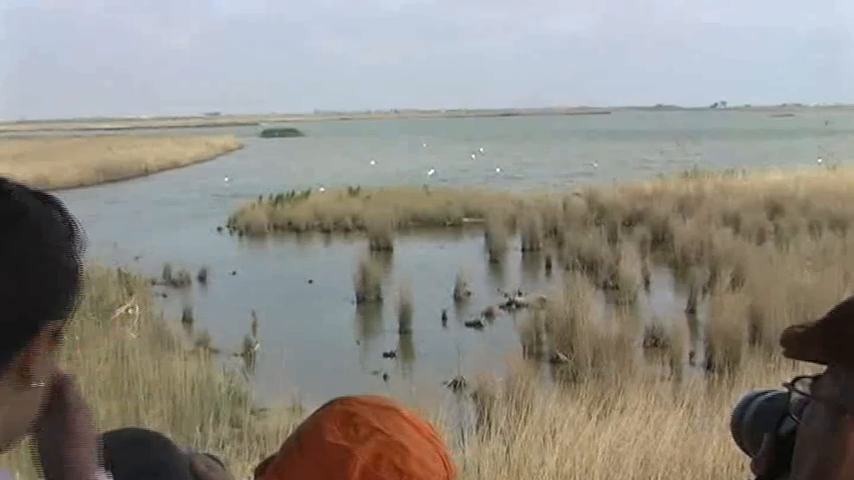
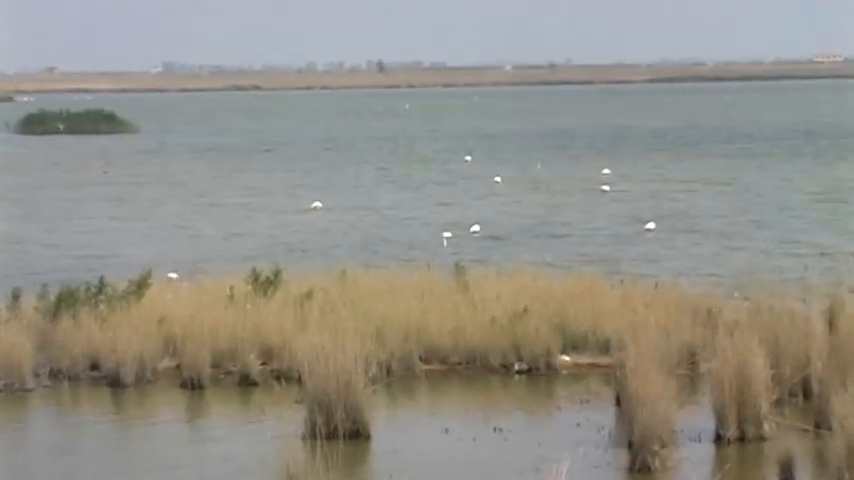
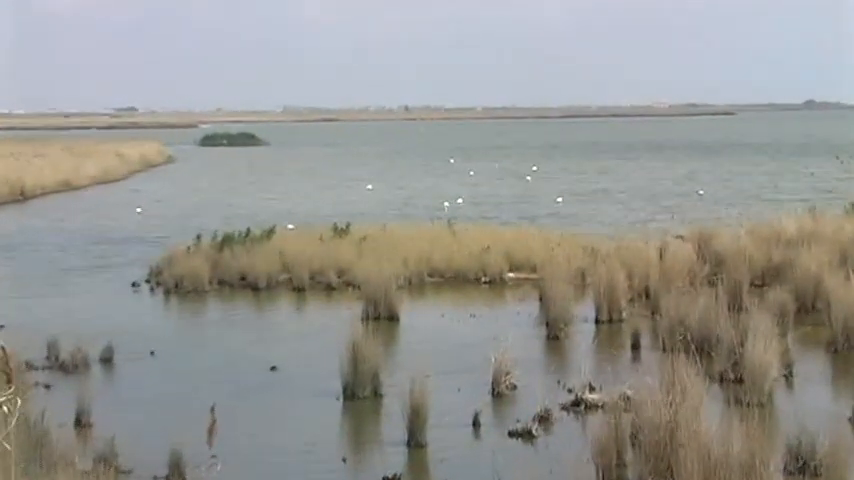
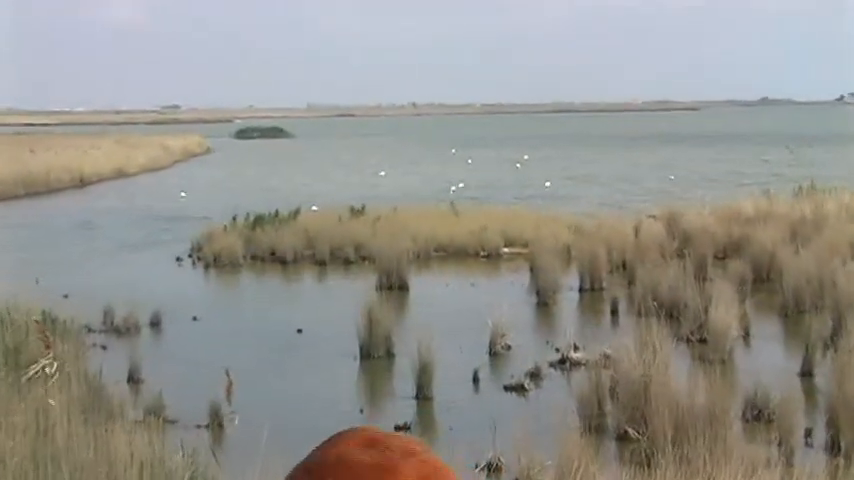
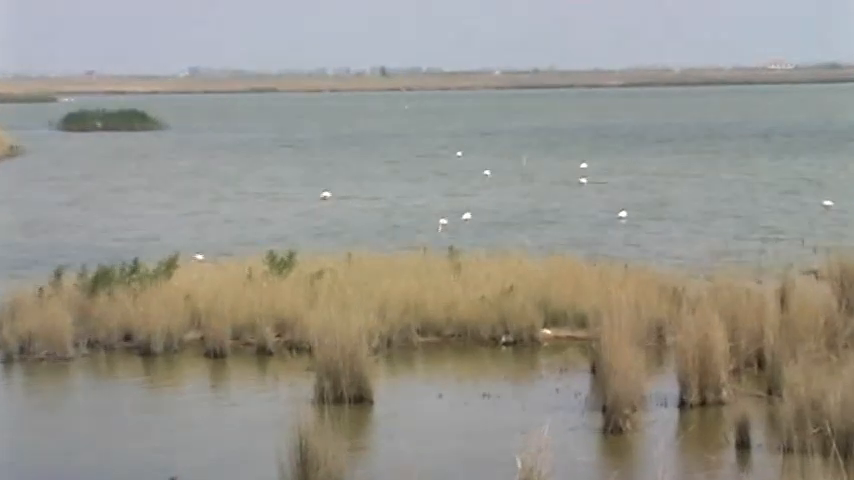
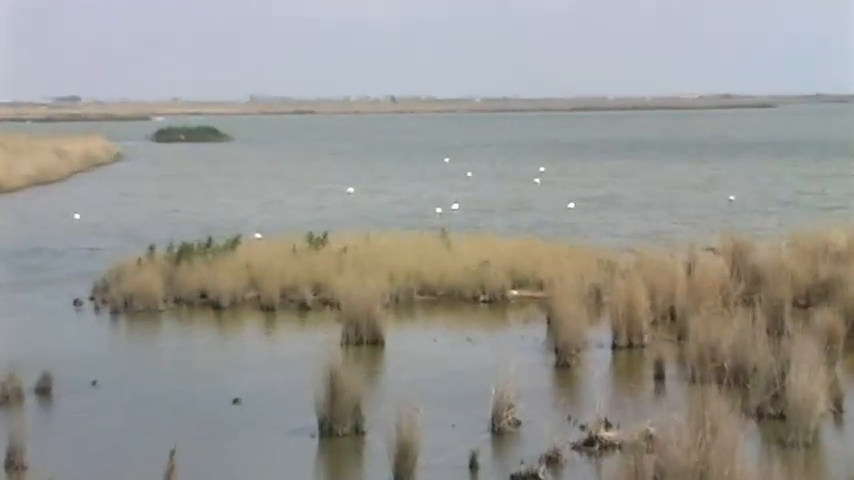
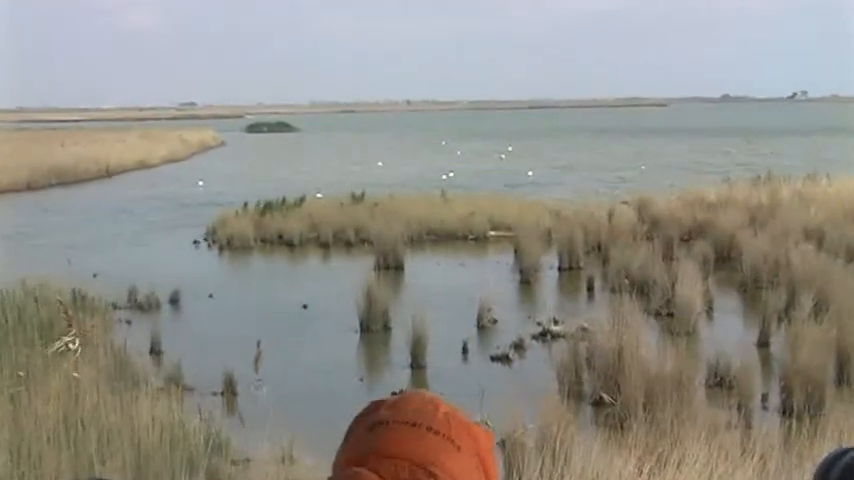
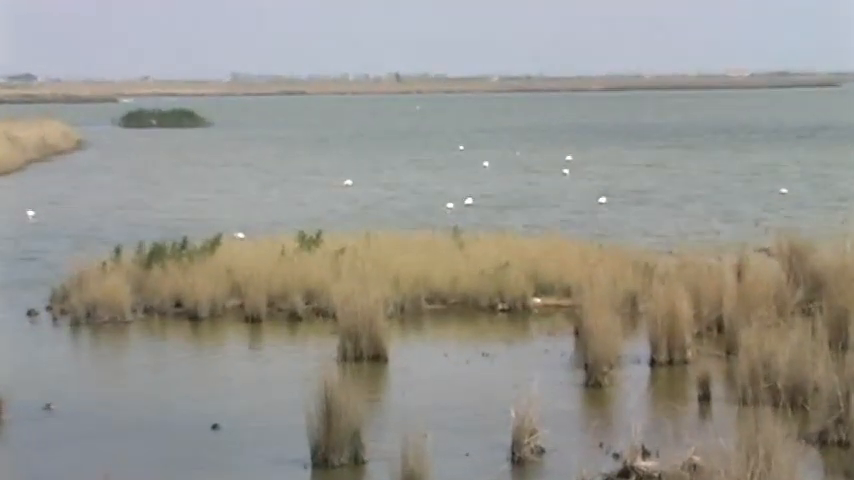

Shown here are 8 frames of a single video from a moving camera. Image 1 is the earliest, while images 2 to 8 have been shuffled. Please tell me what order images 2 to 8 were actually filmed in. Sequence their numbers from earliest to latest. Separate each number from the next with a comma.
7, 4, 3, 6, 8, 5, 2
